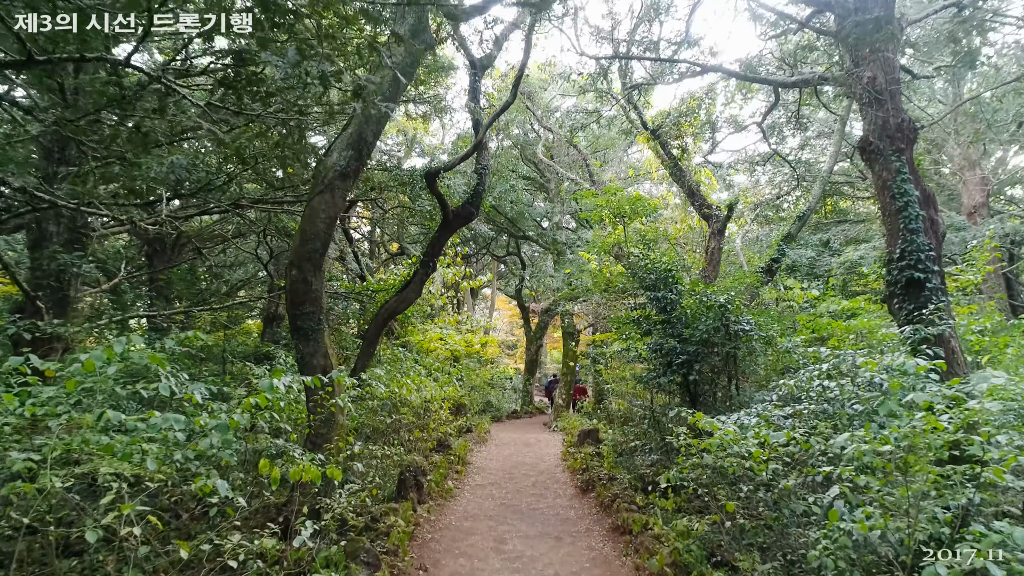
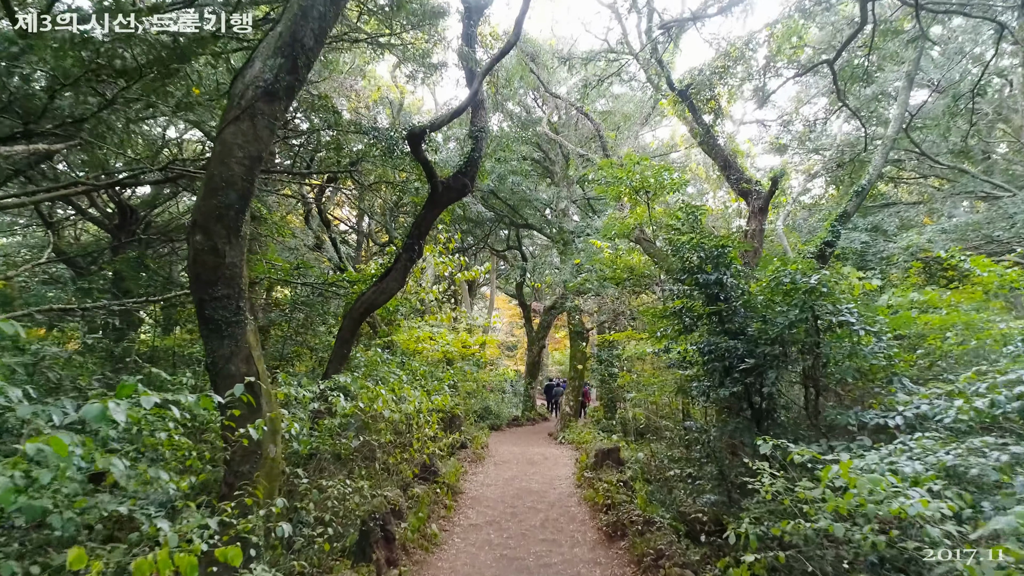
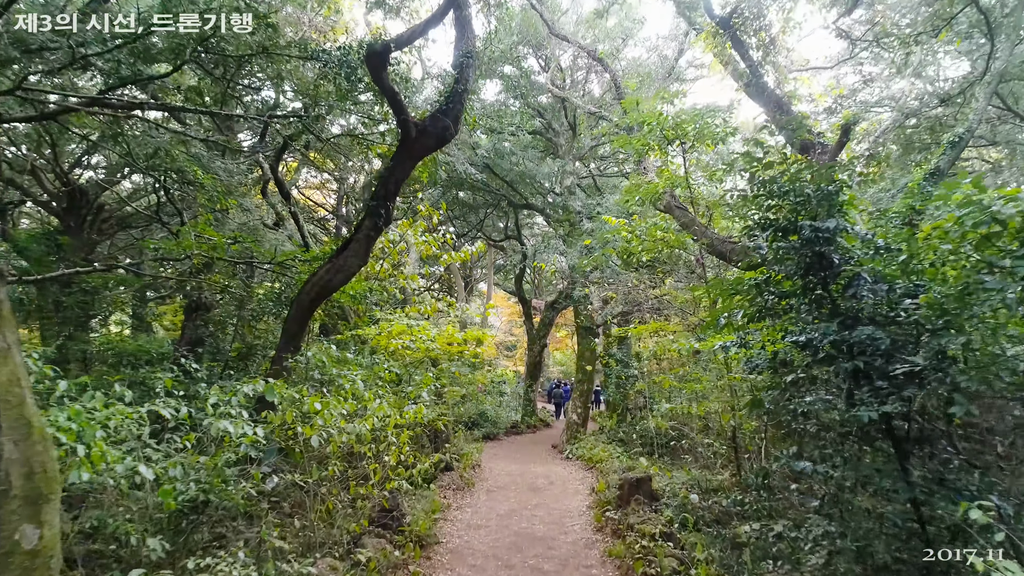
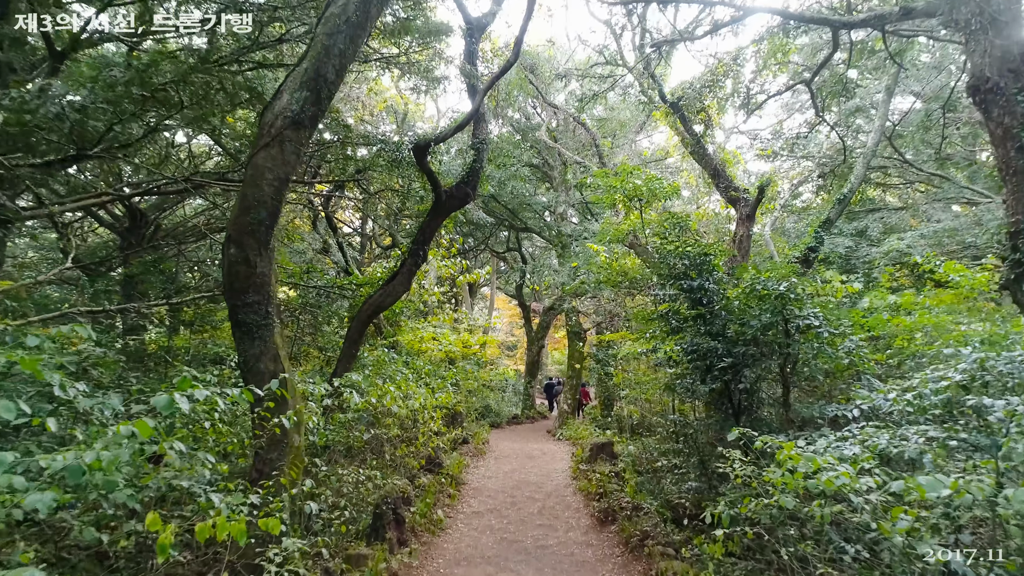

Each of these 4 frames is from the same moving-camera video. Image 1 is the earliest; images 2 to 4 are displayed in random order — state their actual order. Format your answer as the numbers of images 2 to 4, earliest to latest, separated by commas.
4, 2, 3
